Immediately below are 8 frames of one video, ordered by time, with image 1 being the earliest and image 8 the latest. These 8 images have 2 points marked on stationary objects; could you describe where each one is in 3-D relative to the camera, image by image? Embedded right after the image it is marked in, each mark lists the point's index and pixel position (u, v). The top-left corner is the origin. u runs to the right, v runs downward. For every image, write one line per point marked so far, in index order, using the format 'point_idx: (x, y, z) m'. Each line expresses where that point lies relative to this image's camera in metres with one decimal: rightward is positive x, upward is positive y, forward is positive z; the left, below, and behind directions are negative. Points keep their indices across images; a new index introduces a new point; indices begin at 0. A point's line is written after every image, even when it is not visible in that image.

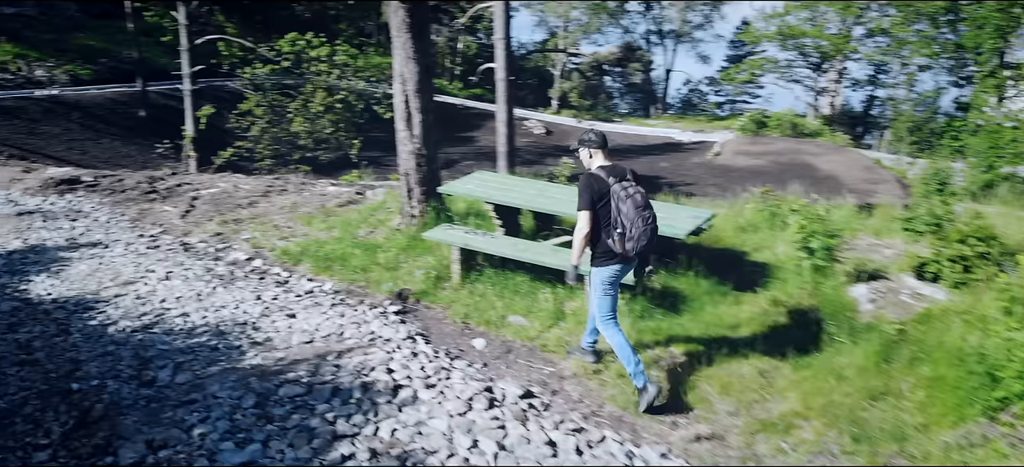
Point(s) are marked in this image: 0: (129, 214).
0: (-3.9, +0.2, +9.3) m
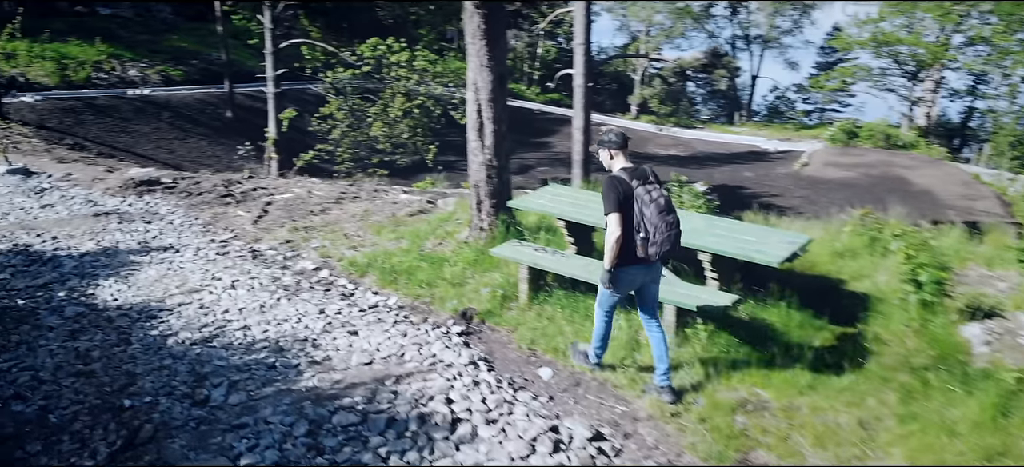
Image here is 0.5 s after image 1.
0: (-3.1, +0.1, +9.3) m
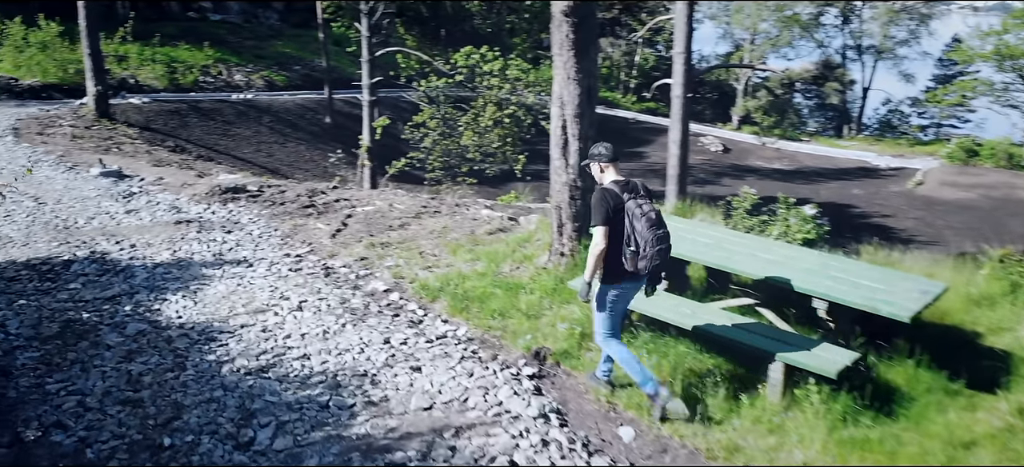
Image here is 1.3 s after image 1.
0: (-2.3, 0.0, +9.0) m
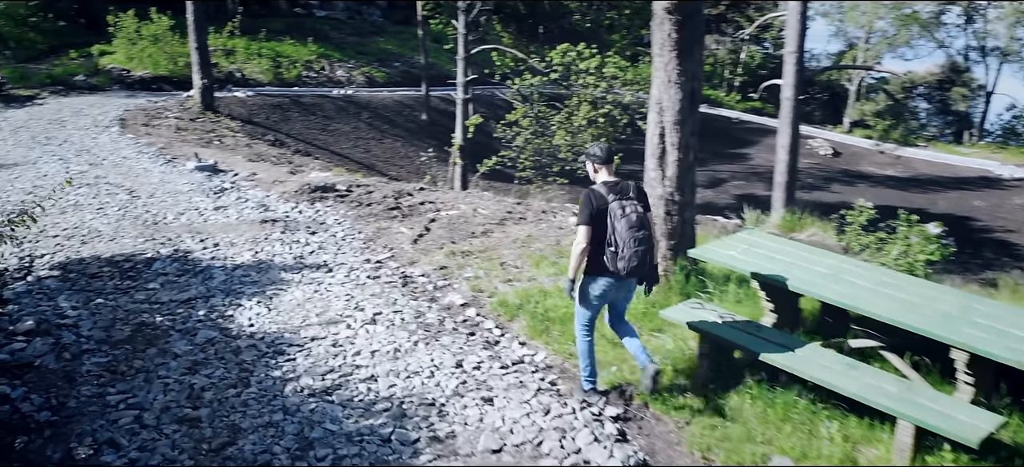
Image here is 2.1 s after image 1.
0: (-1.4, 0.0, +8.7) m
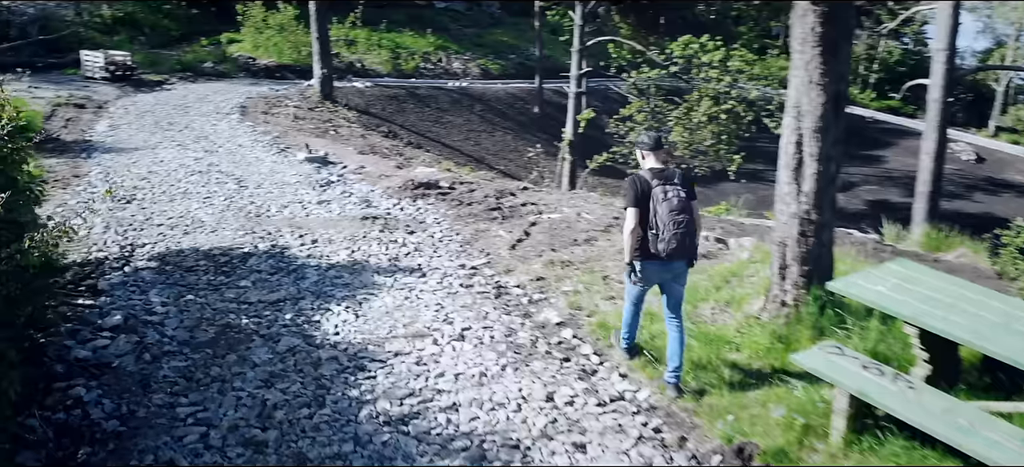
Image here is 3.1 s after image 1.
0: (-0.4, 0.0, +8.3) m
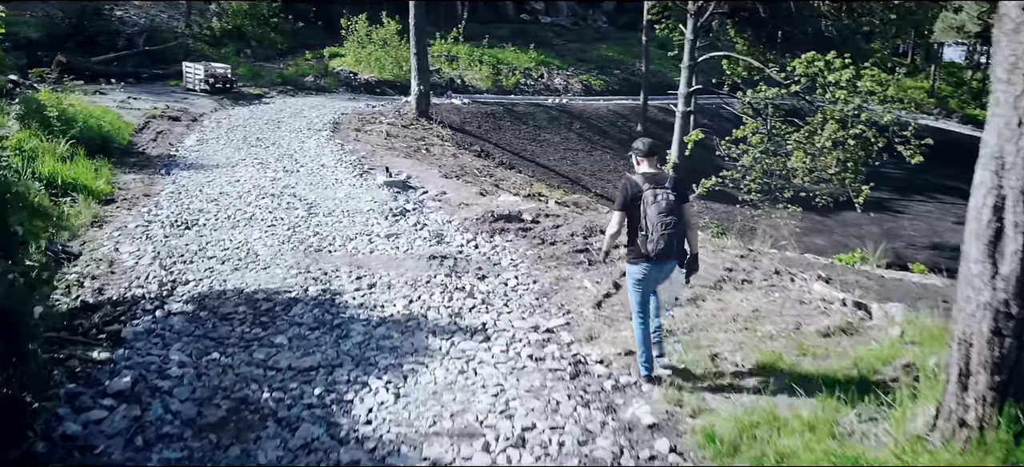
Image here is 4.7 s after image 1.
0: (+0.2, -0.4, +7.0) m
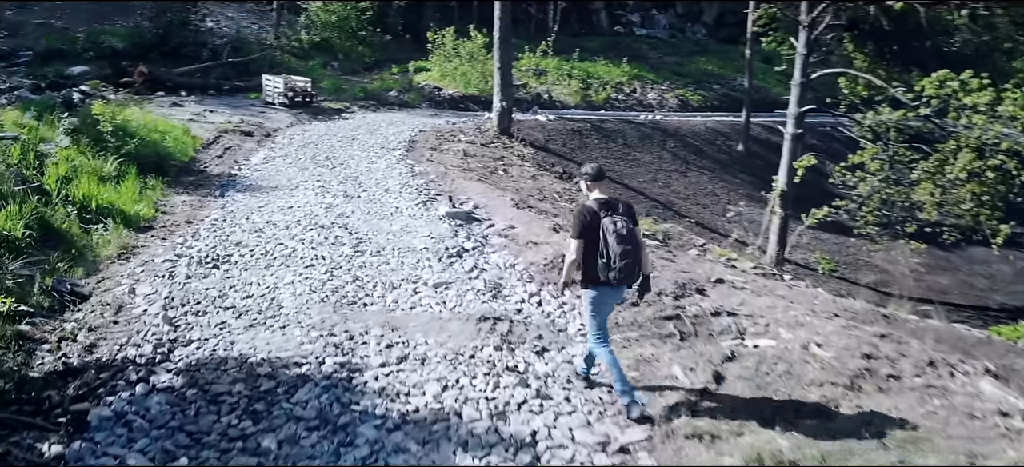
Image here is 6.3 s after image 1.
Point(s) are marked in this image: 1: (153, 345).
0: (+0.6, -0.8, +5.5) m
1: (-2.5, -0.8, +6.3) m
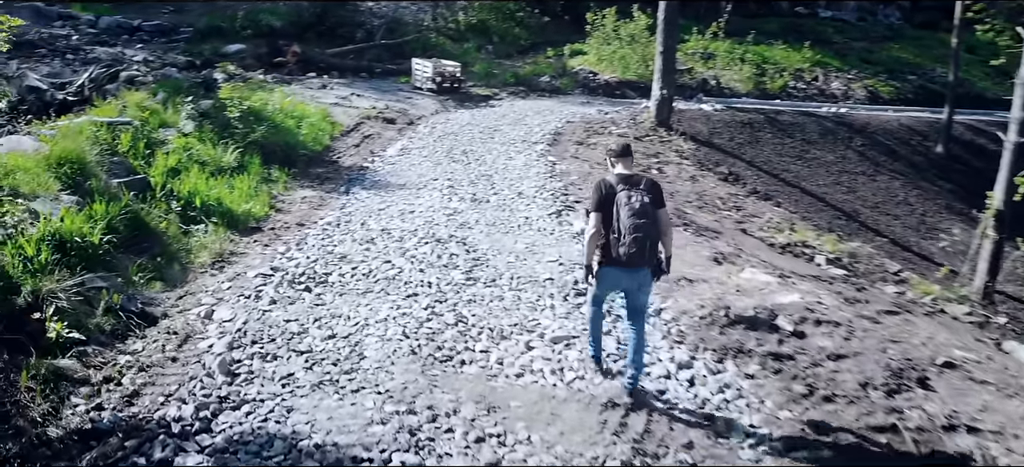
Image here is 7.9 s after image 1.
0: (+1.2, -1.1, +3.7) m
1: (-1.7, -0.9, +5.1) m
